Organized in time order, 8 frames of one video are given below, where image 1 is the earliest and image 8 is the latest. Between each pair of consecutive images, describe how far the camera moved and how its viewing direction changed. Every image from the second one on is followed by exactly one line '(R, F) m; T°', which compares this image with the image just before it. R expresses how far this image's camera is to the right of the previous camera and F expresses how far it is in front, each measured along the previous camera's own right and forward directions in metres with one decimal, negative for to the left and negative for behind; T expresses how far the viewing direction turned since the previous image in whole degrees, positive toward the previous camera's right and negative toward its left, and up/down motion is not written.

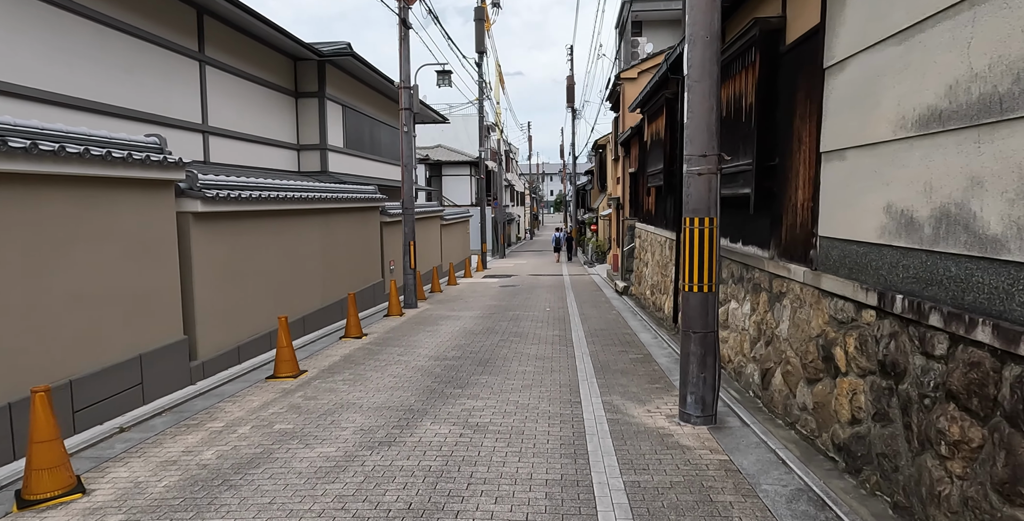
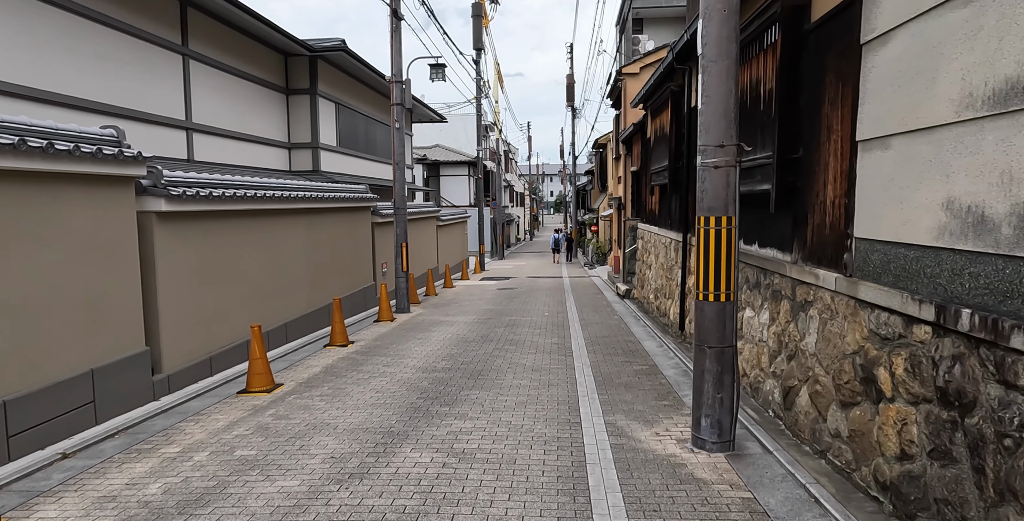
(+0.1, +0.6) m; 0°
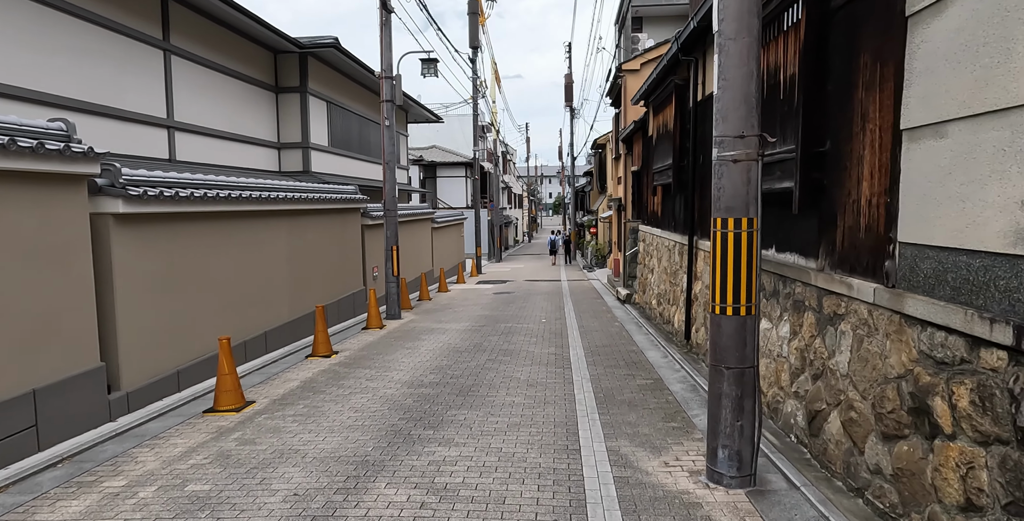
(+0.1, +0.6) m; 0°
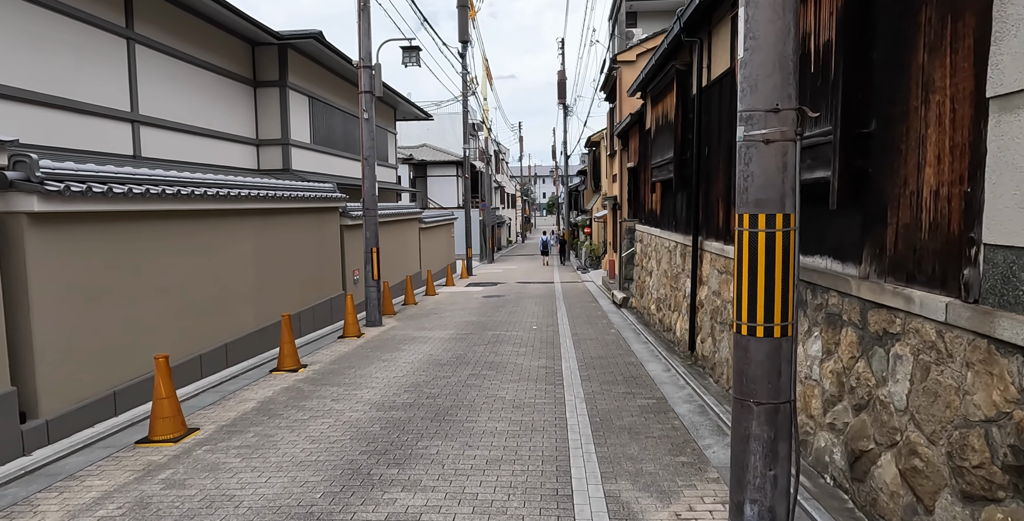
(+0.1, +0.9) m; +1°
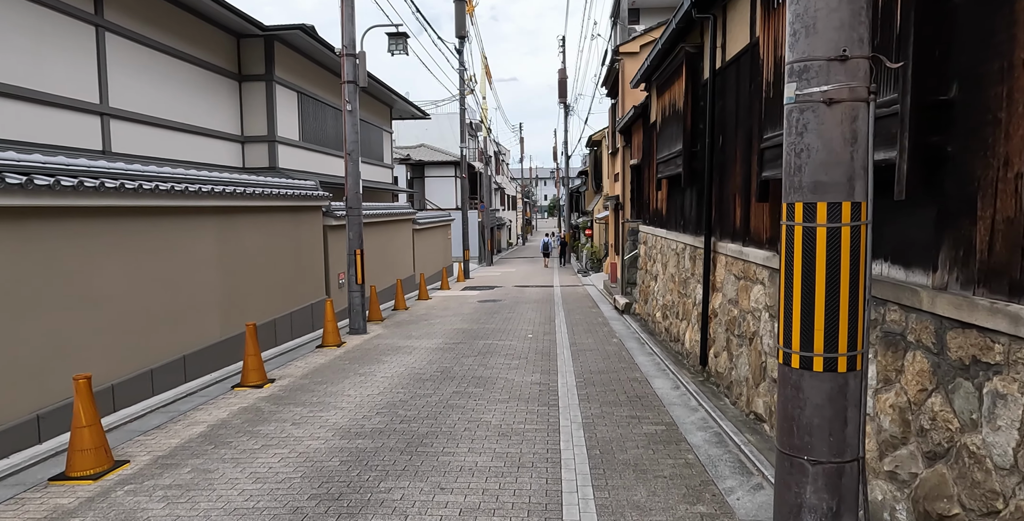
(+0.1, +0.9) m; 0°
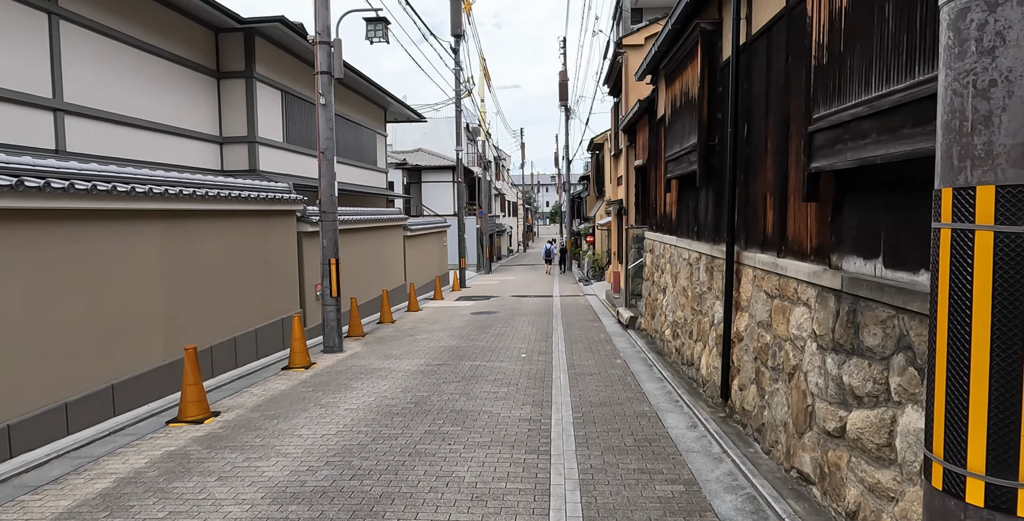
(+0.2, +1.2) m; 0°
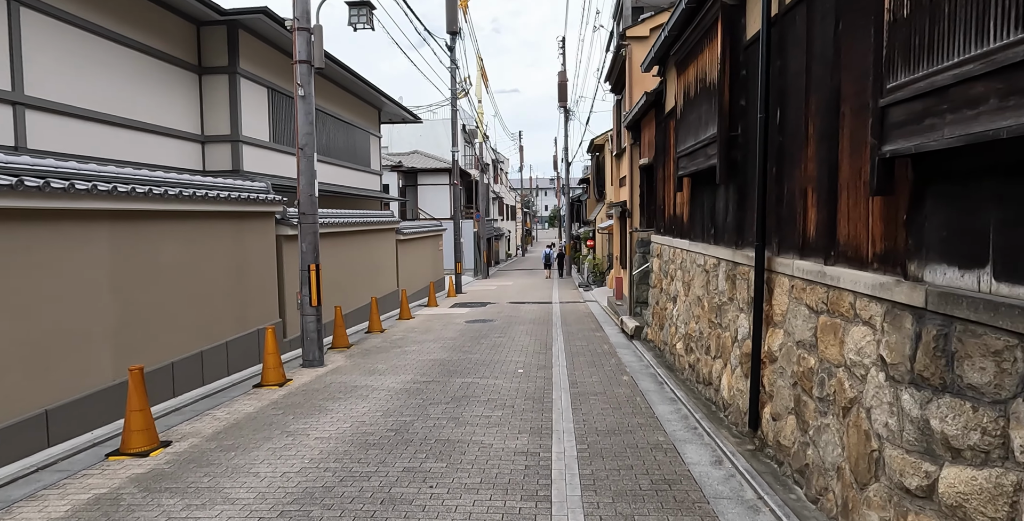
(0.0, +0.8) m; 0°
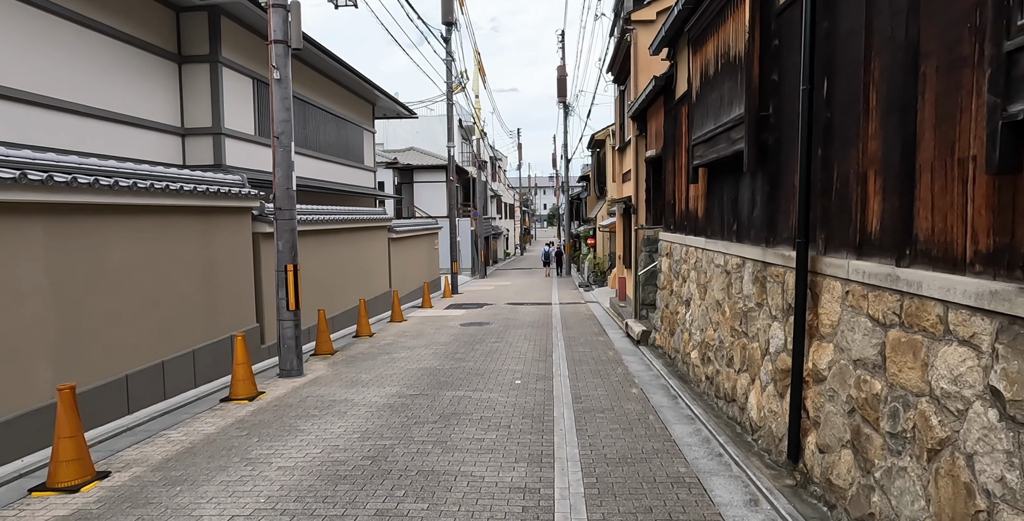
(0.0, +0.8) m; 0°
